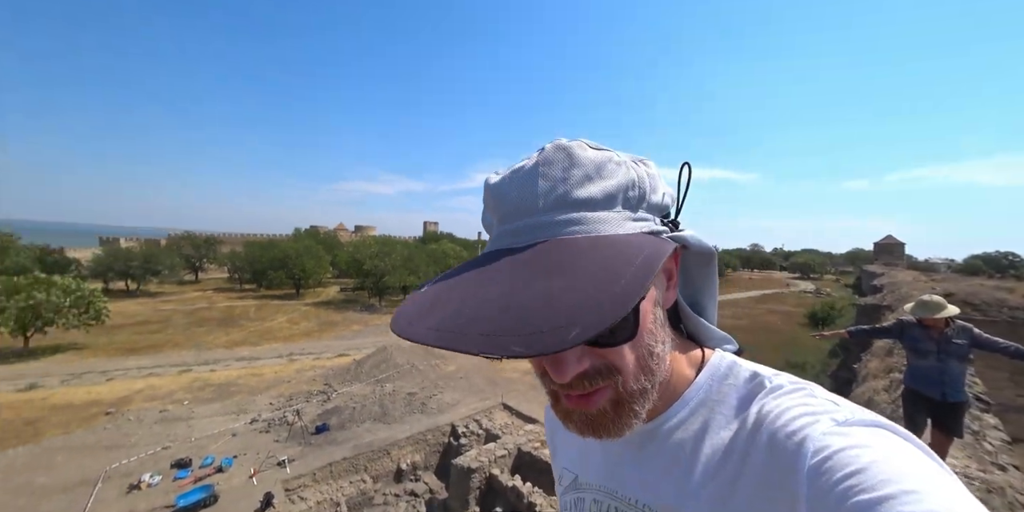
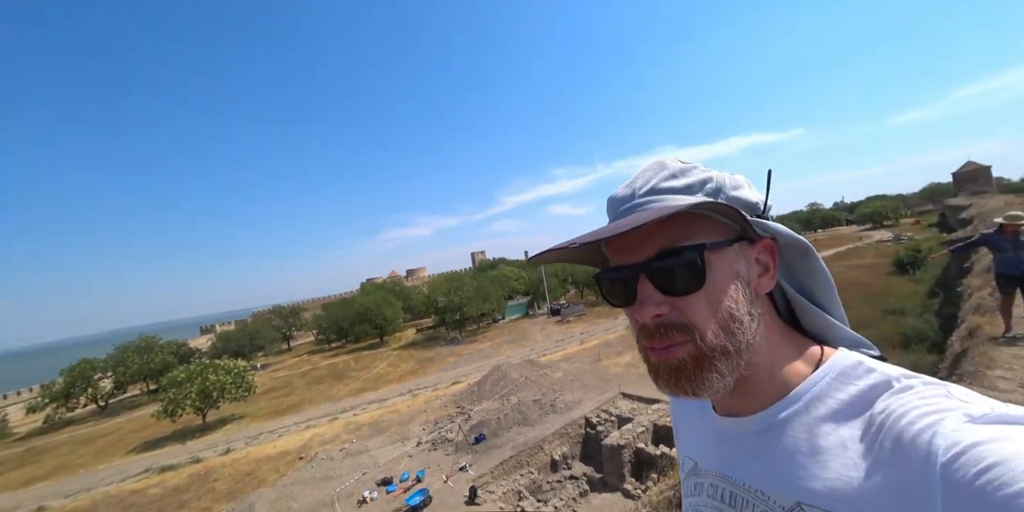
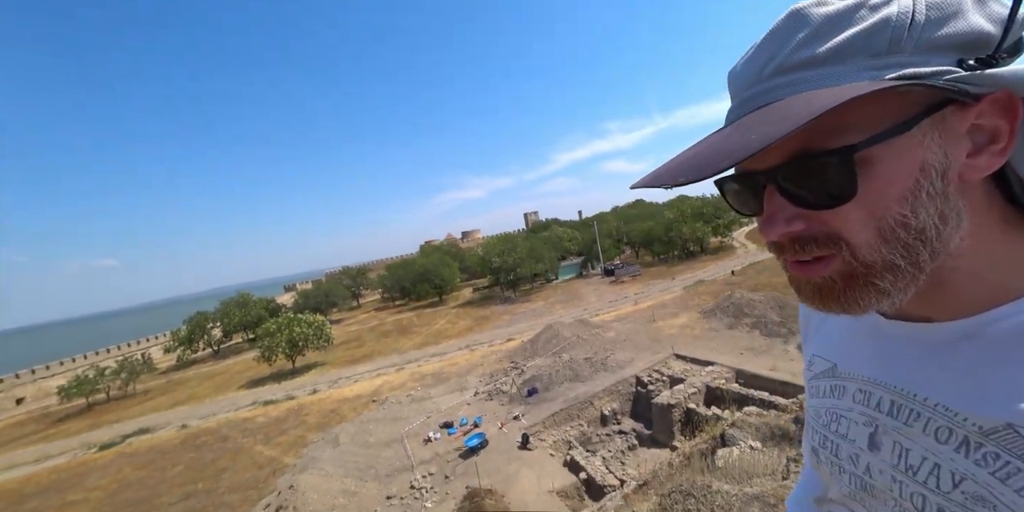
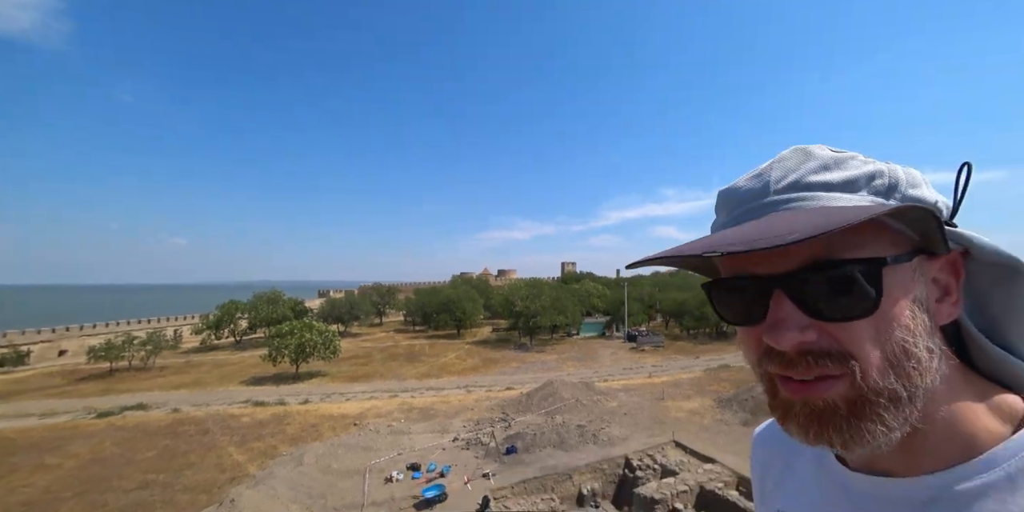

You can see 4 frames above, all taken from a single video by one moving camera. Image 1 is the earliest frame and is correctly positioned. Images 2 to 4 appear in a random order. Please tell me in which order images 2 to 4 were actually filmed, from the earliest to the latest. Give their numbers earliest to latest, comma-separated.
4, 3, 2
